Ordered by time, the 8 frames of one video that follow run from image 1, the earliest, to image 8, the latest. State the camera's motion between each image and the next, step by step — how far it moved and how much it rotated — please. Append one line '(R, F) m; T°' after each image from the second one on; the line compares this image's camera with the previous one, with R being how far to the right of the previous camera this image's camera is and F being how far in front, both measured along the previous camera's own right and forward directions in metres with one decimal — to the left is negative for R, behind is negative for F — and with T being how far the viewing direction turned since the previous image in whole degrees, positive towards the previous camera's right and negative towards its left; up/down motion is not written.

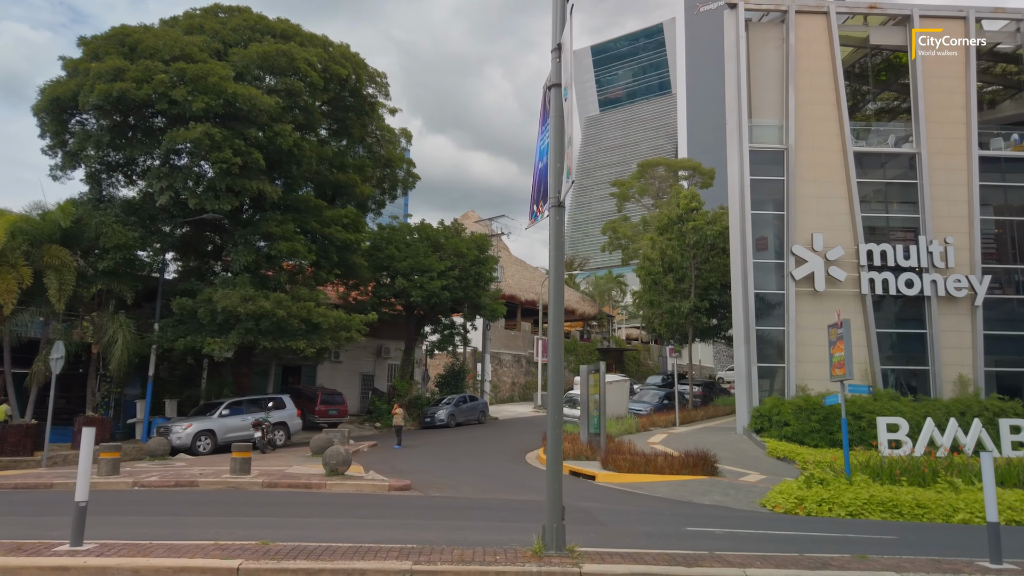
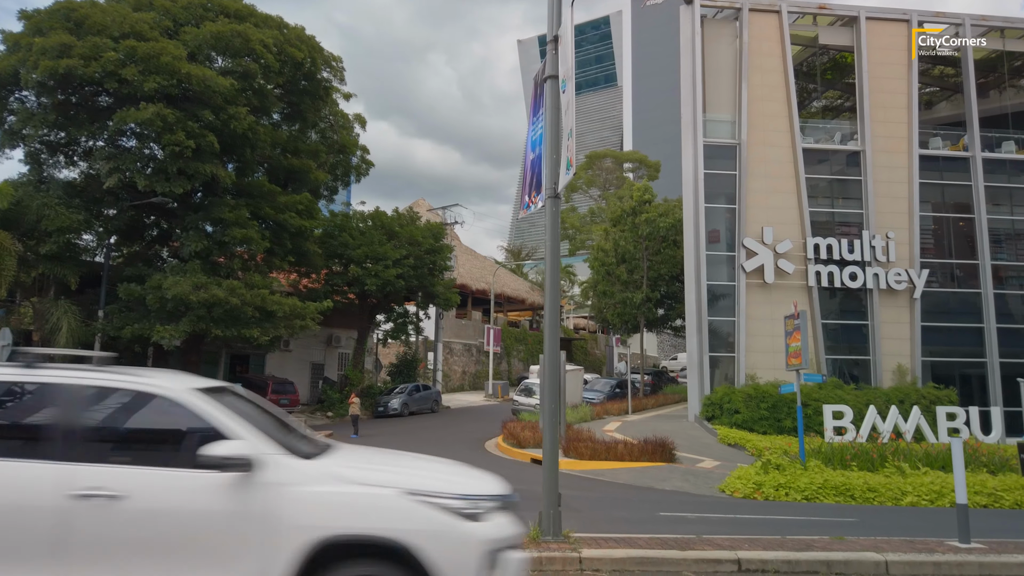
(-0.4, 0.0) m; +4°
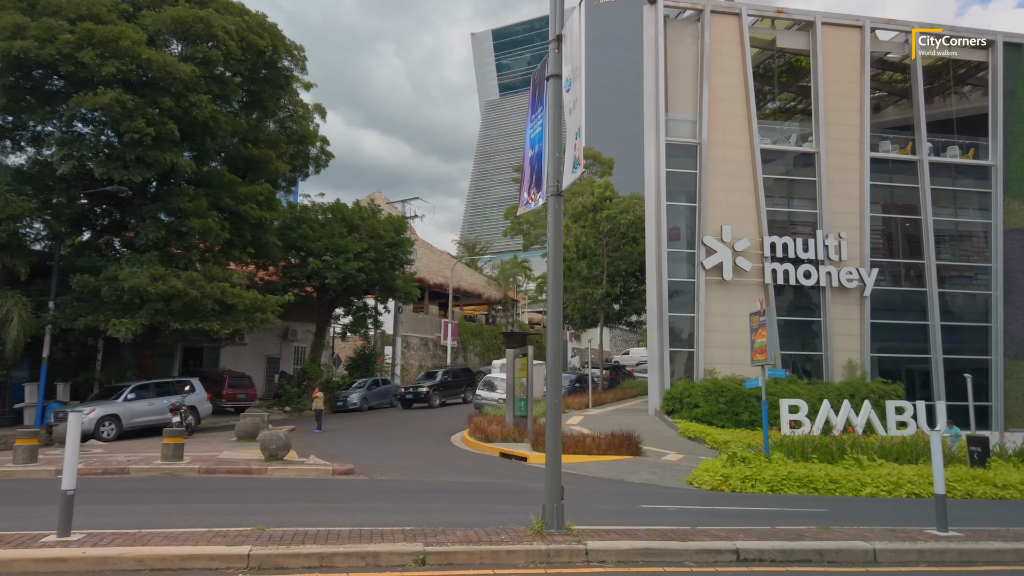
(-0.4, 0.0) m; +4°
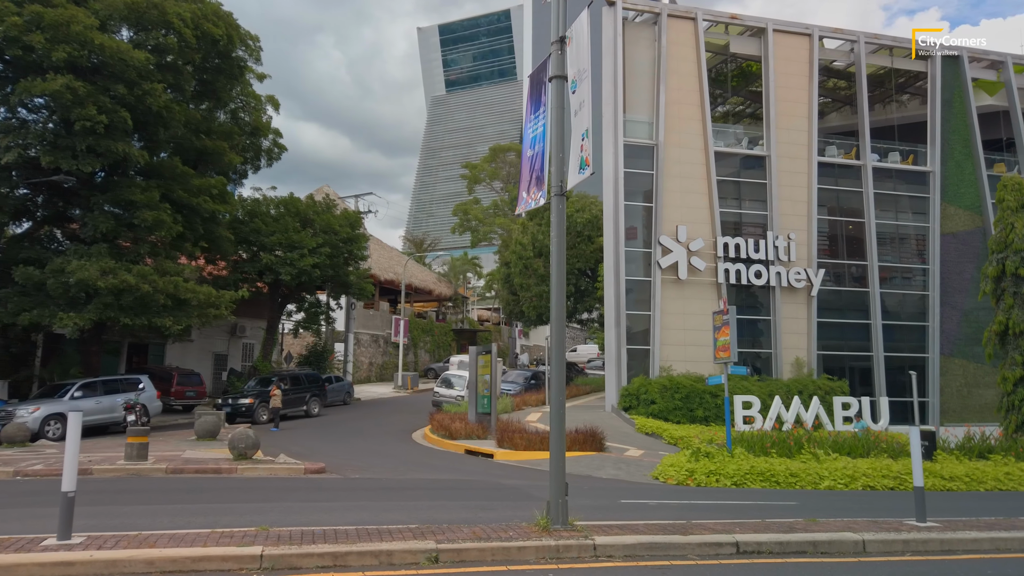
(-0.5, 0.0) m; +4°
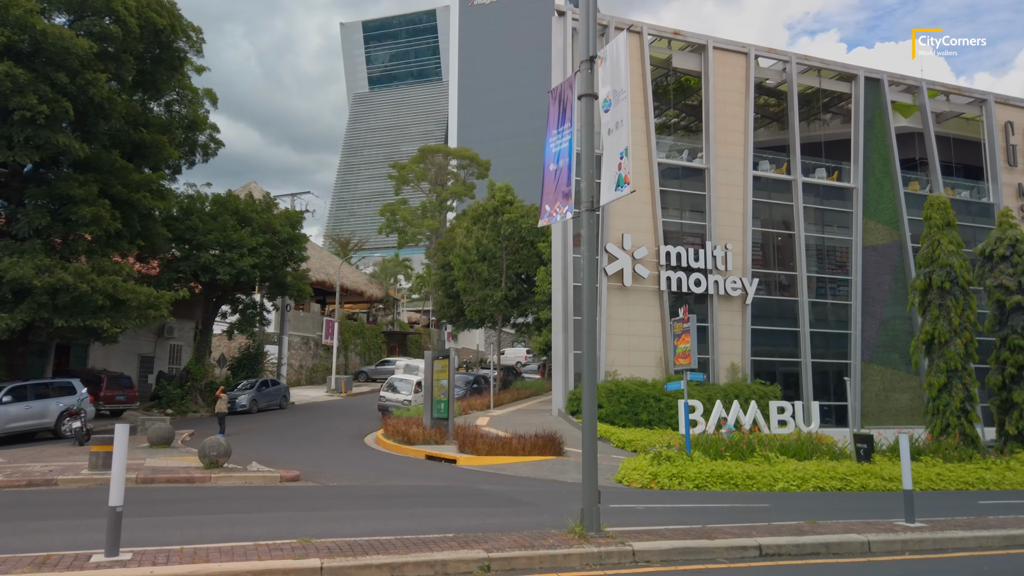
(-0.9, -0.1) m; +6°
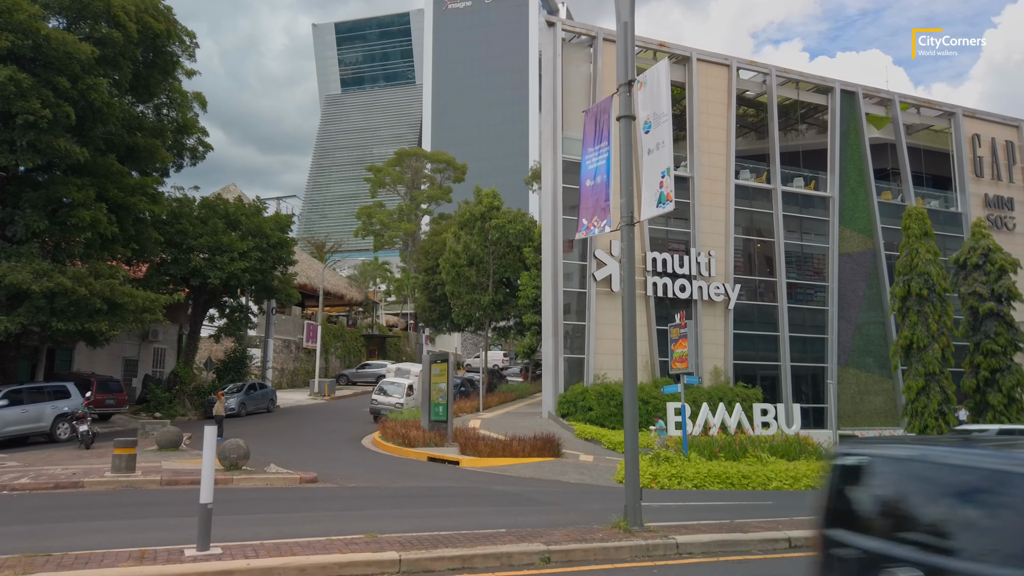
(-0.6, -0.4) m; +2°
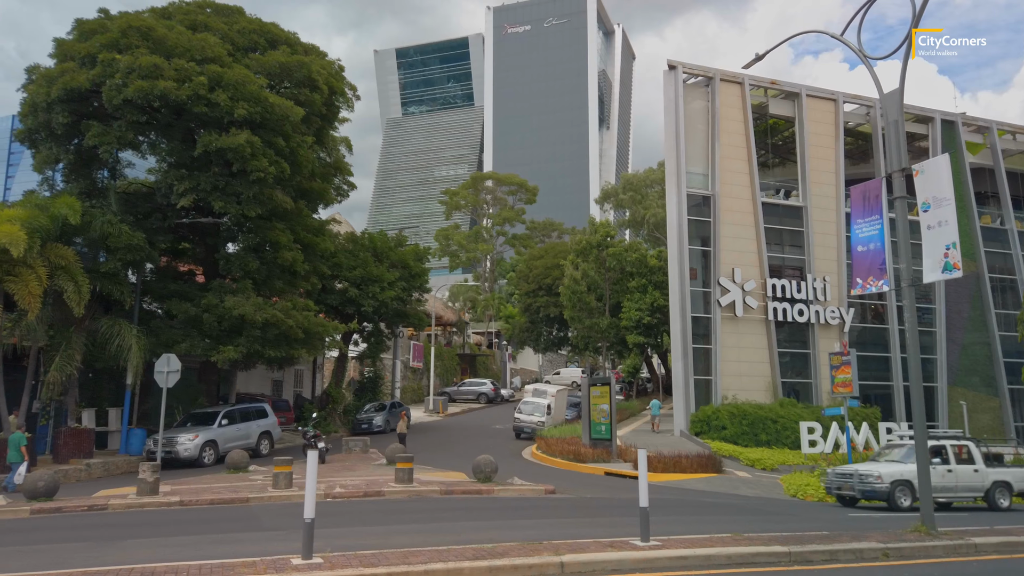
(-2.6, -2.4) m; -5°
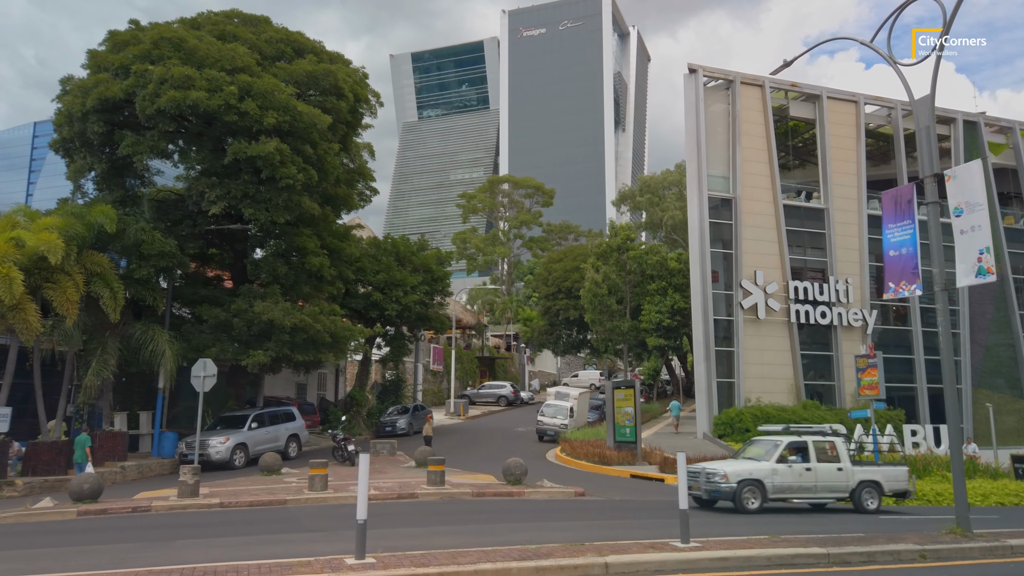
(-0.3, -0.2) m; -1°
